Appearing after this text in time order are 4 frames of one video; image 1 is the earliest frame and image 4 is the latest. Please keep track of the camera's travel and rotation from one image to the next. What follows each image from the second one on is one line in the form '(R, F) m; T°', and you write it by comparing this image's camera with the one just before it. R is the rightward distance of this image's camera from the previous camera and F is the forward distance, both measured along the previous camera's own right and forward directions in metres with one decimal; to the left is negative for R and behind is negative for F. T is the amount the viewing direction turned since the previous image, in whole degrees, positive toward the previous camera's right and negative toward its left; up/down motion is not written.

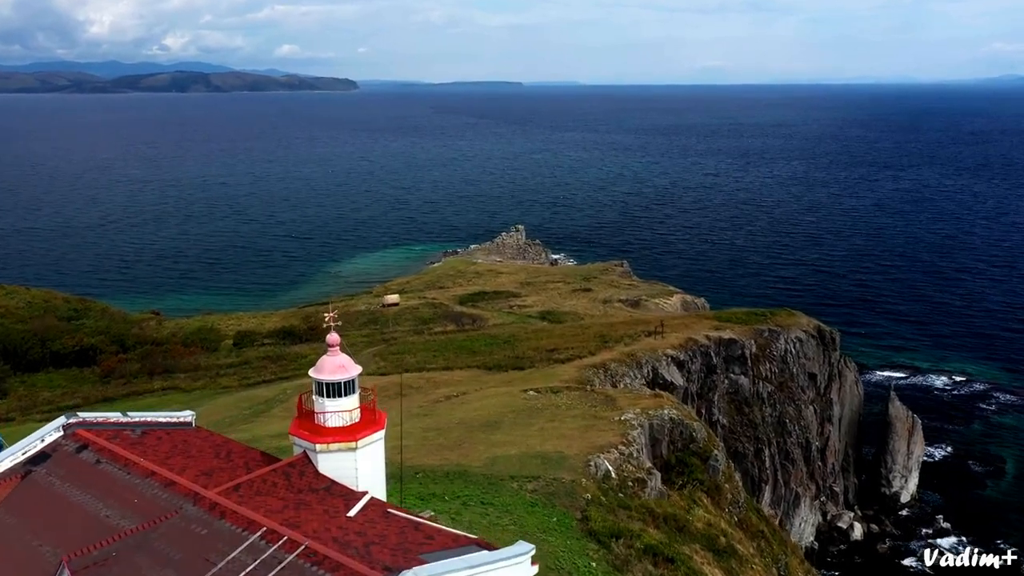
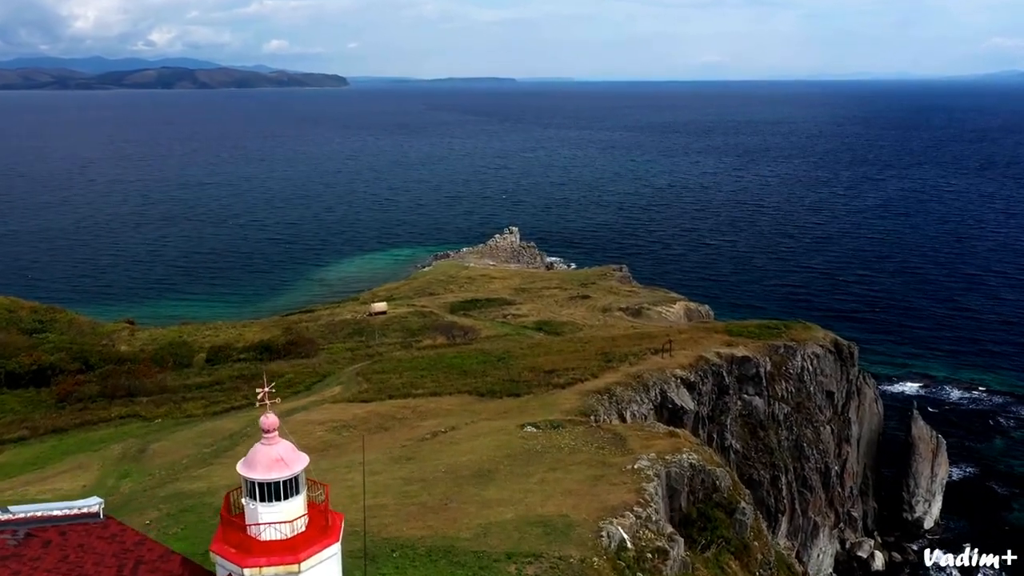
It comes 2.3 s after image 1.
(-0.1, +3.9) m; +1°
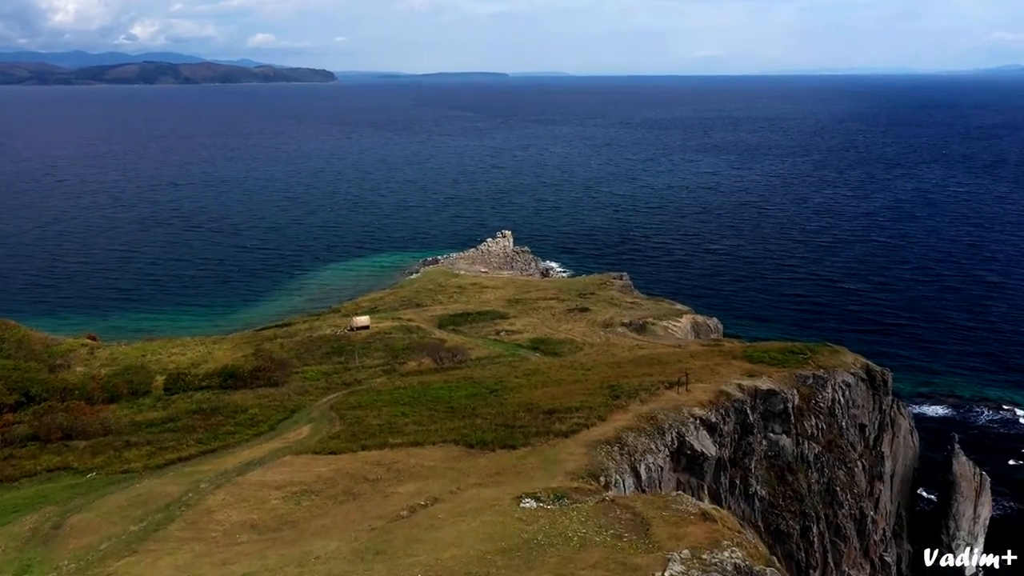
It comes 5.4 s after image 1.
(-0.1, +5.5) m; +1°
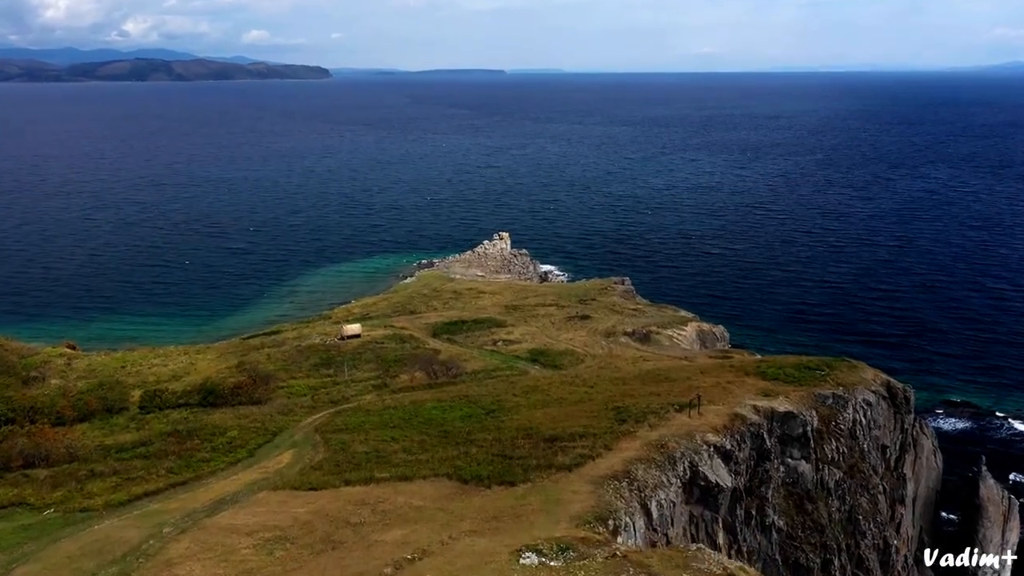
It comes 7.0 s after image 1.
(0.0, +2.9) m; 0°
